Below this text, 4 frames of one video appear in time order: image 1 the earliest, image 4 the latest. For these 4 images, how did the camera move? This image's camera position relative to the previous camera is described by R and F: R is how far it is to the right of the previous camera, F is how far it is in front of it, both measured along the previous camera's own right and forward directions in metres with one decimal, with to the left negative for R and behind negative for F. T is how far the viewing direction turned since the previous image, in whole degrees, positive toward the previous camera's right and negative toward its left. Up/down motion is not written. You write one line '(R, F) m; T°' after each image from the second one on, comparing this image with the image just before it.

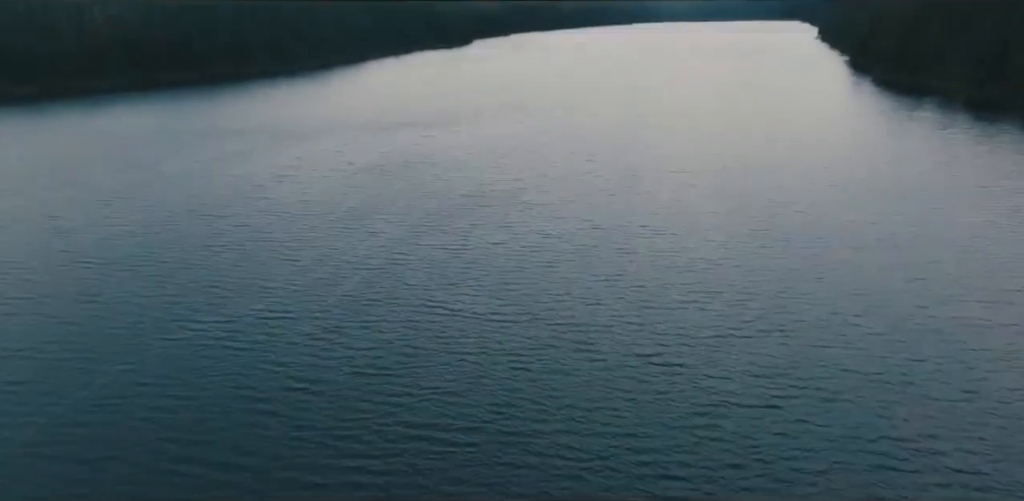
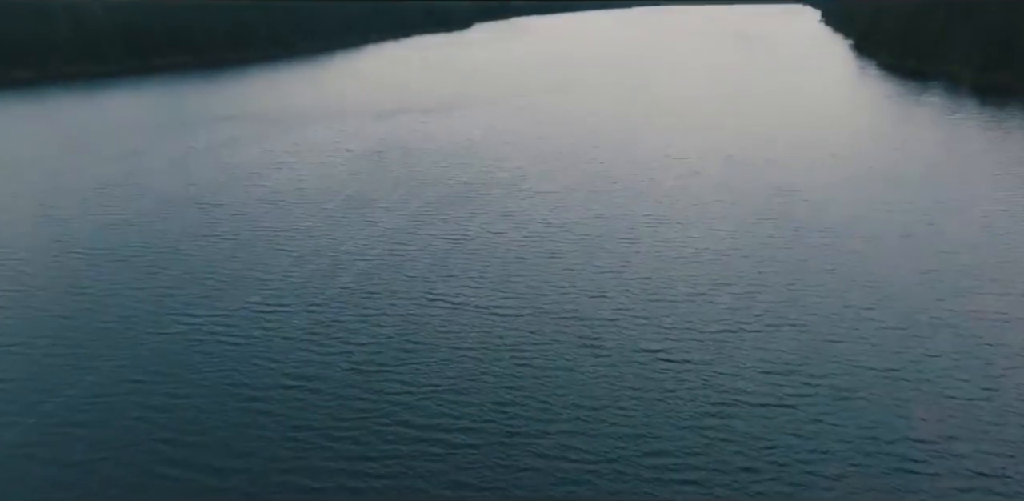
(-0.2, +1.9) m; 0°
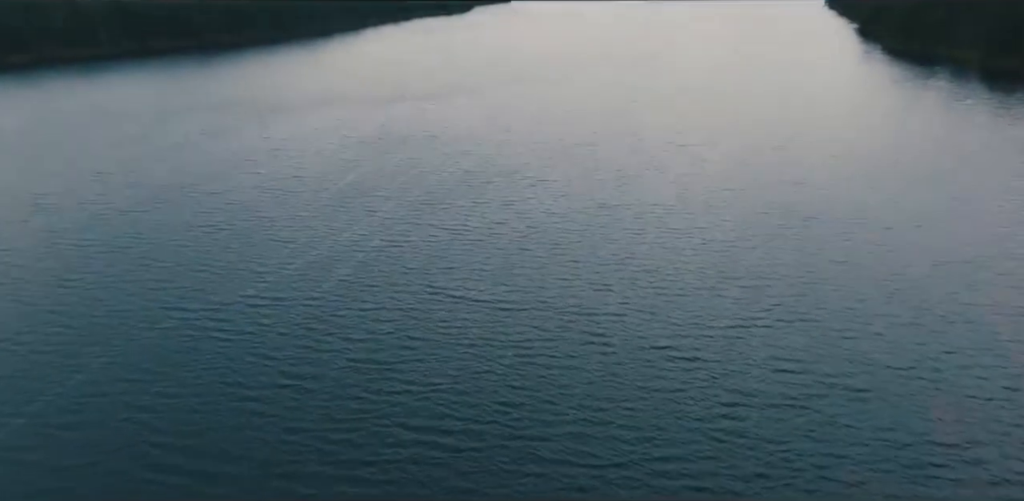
(-0.2, +1.9) m; 0°
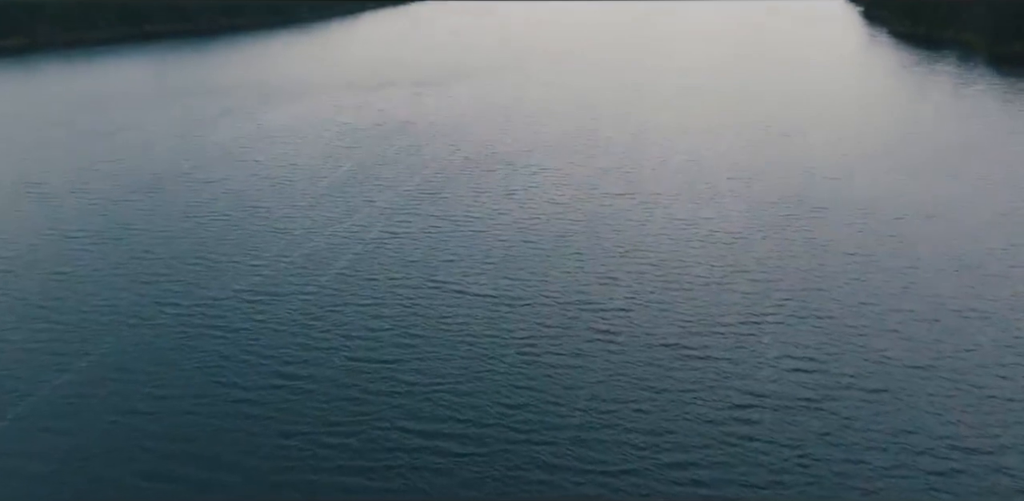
(-0.2, +2.0) m; 0°
